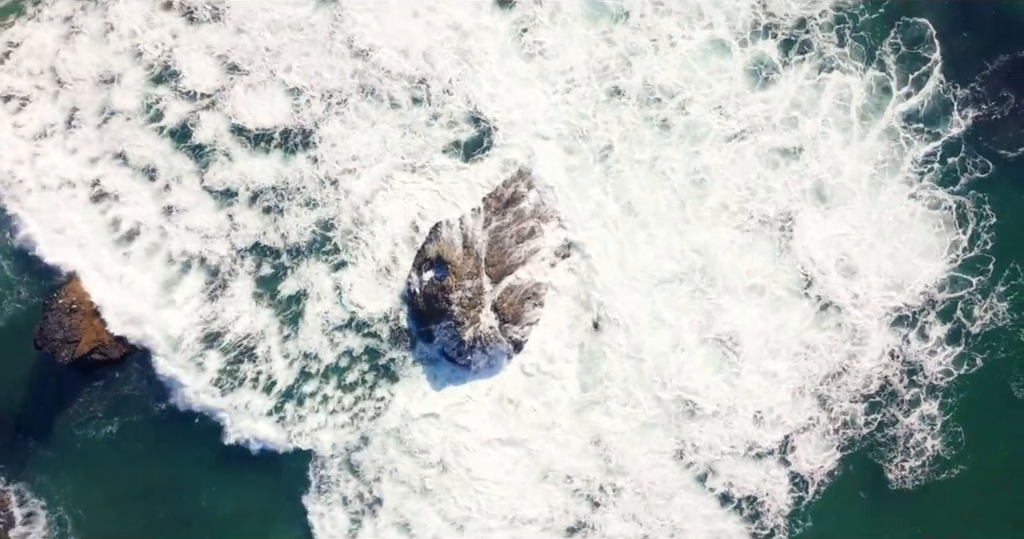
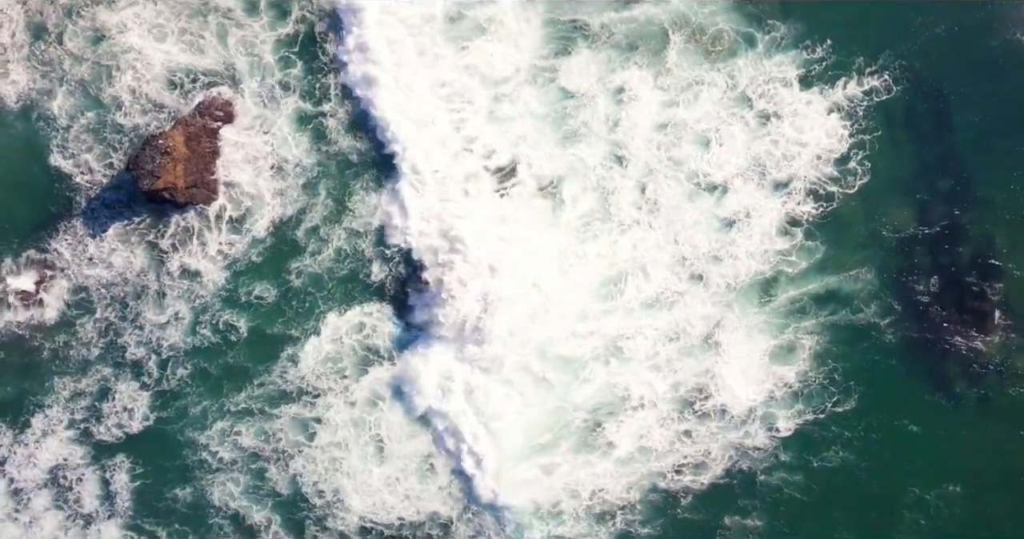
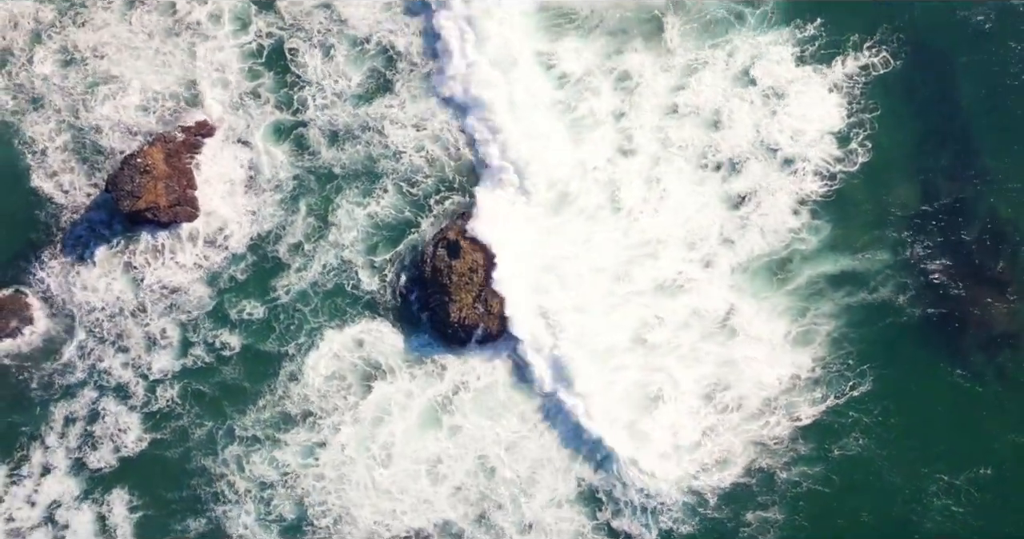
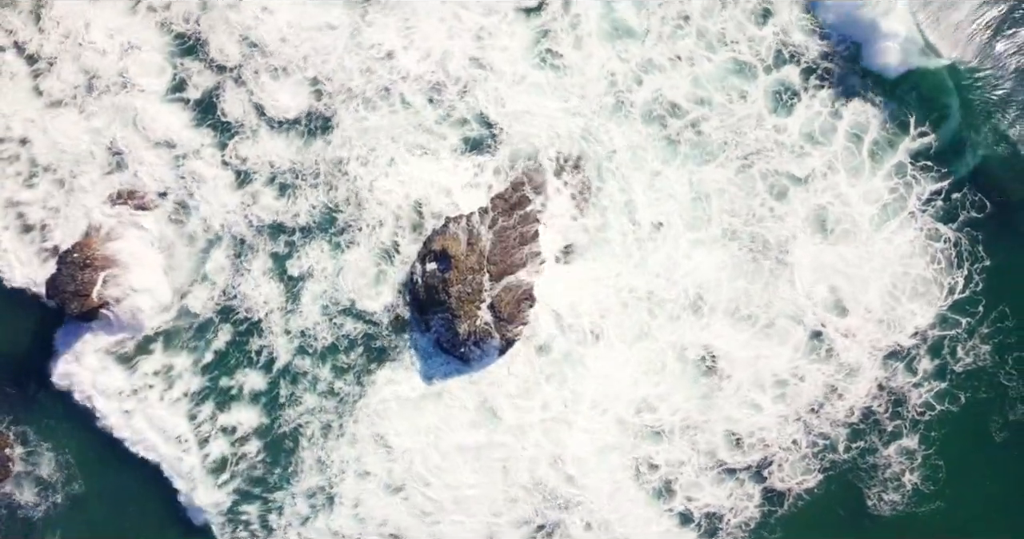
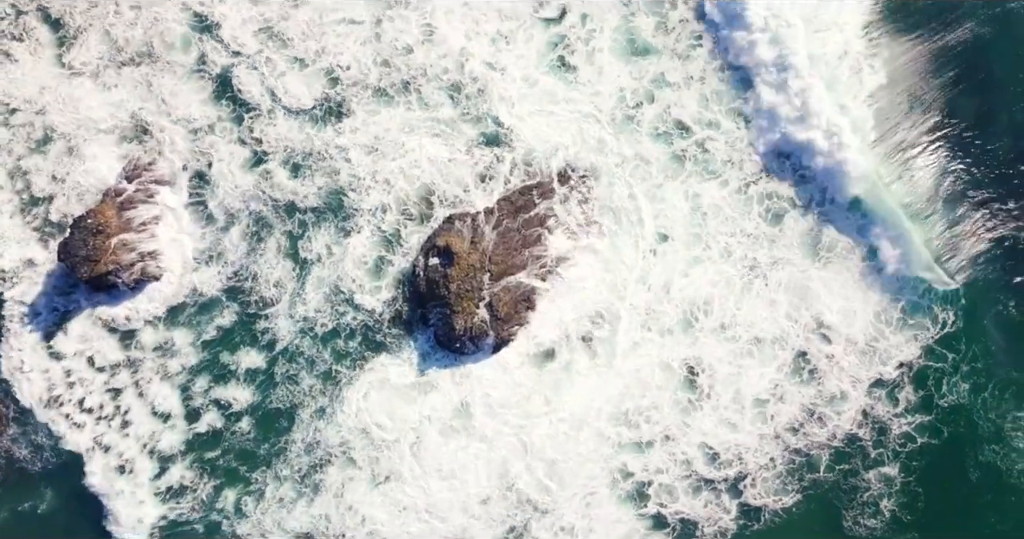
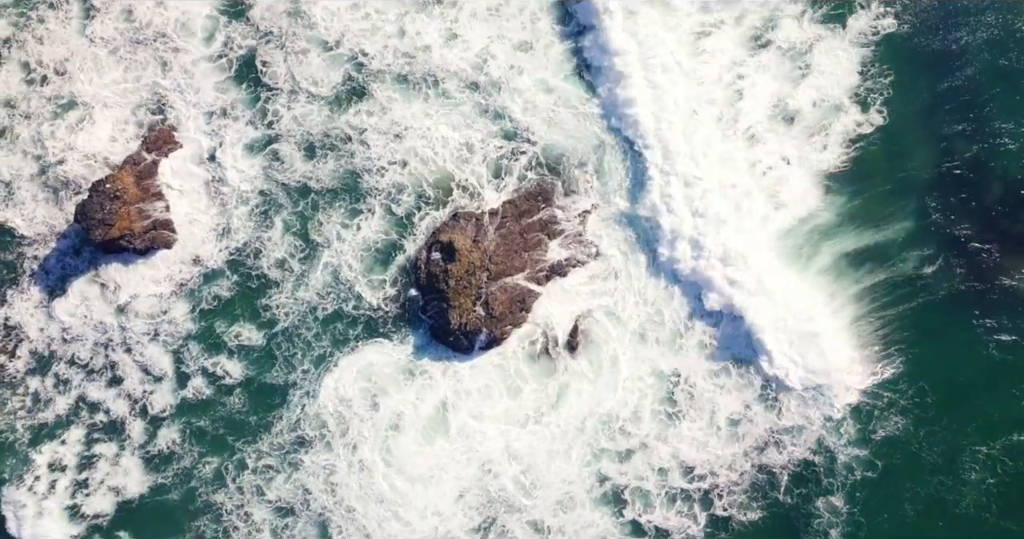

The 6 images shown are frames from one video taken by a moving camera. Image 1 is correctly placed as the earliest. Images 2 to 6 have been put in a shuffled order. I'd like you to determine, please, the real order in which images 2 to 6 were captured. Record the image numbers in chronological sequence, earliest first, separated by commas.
4, 5, 6, 3, 2
